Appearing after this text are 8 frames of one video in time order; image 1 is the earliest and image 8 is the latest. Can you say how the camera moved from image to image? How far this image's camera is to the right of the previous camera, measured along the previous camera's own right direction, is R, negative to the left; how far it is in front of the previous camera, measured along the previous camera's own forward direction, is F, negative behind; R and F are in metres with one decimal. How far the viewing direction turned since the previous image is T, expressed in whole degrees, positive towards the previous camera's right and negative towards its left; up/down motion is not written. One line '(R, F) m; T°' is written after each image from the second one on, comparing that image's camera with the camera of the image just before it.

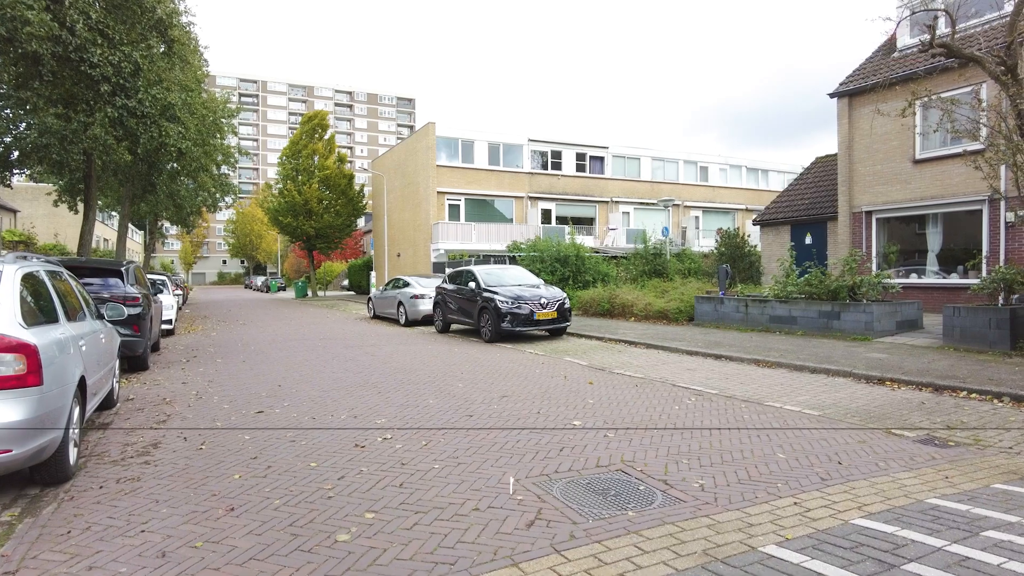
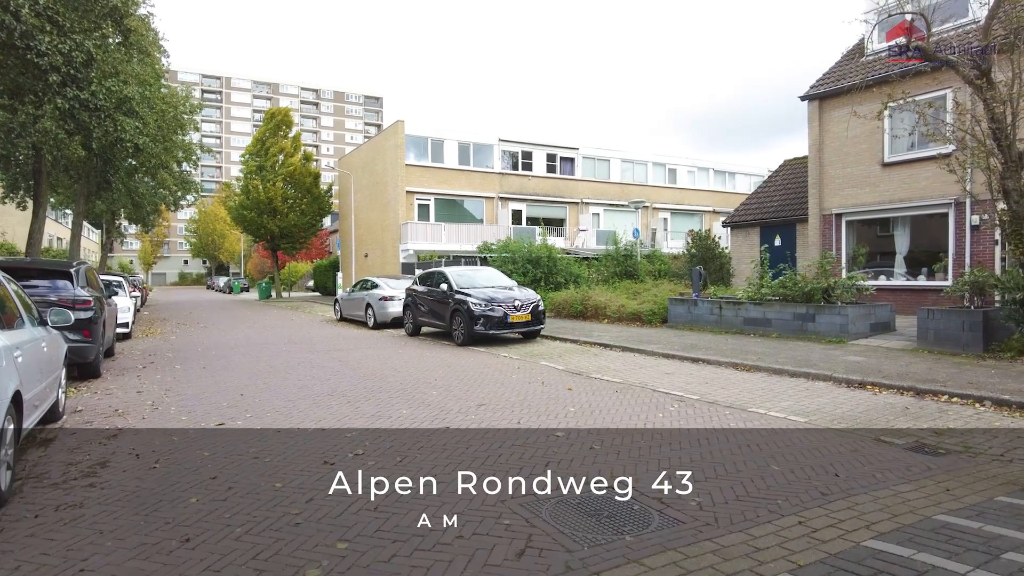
(-0.1, +0.3) m; +3°
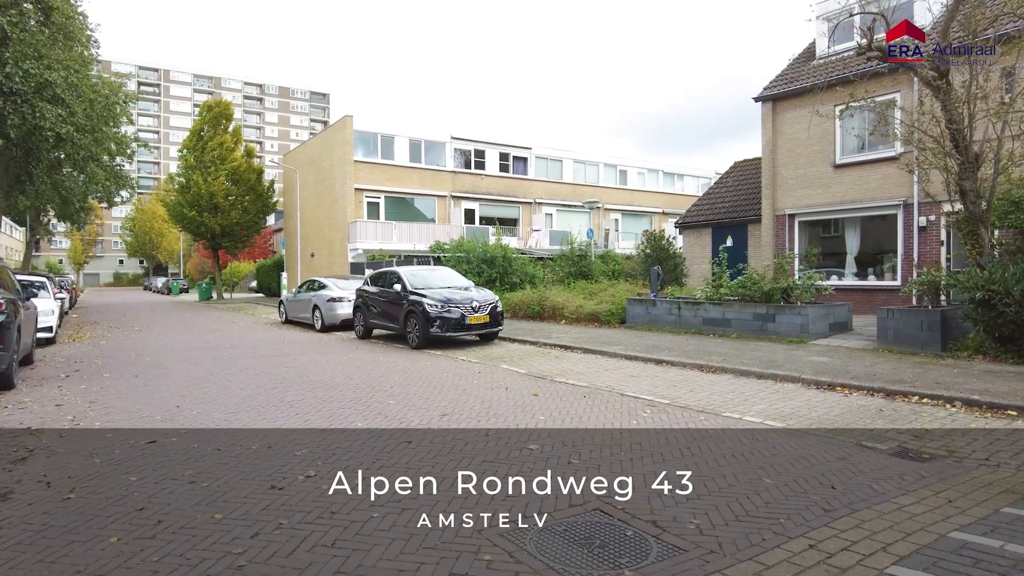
(-0.1, +0.5) m; +4°
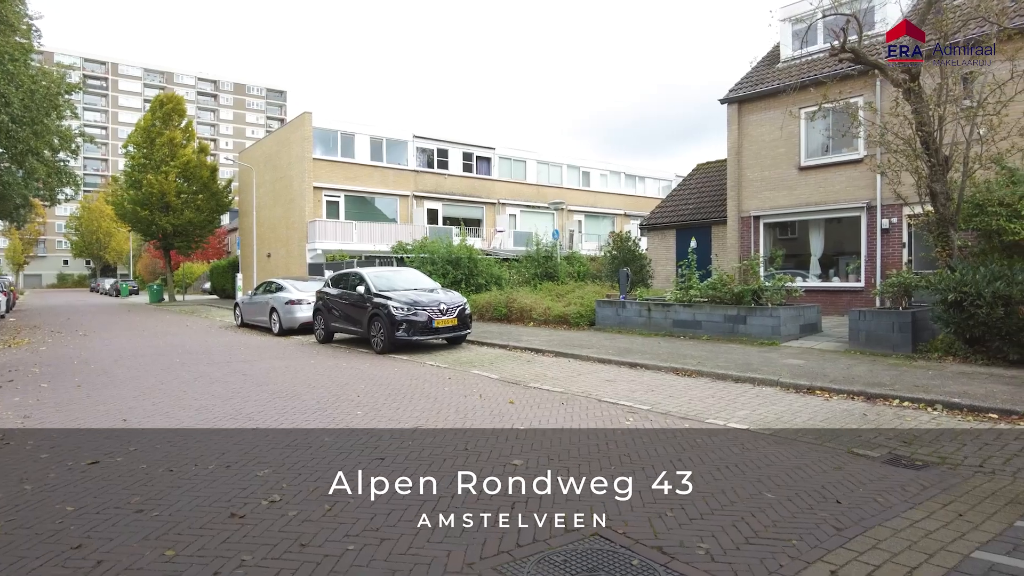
(-0.2, +0.3) m; +3°
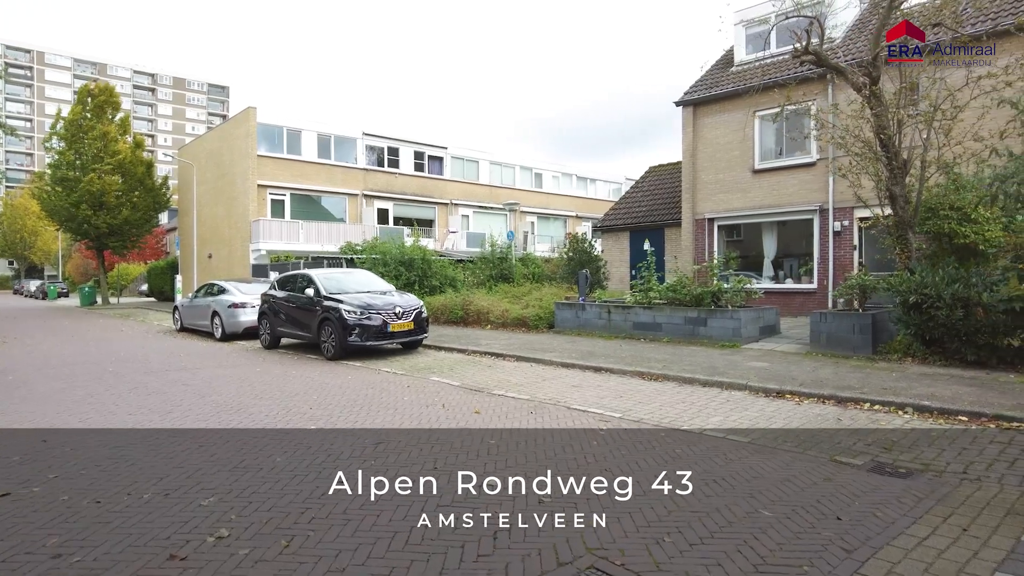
(-0.2, +0.4) m; +4°
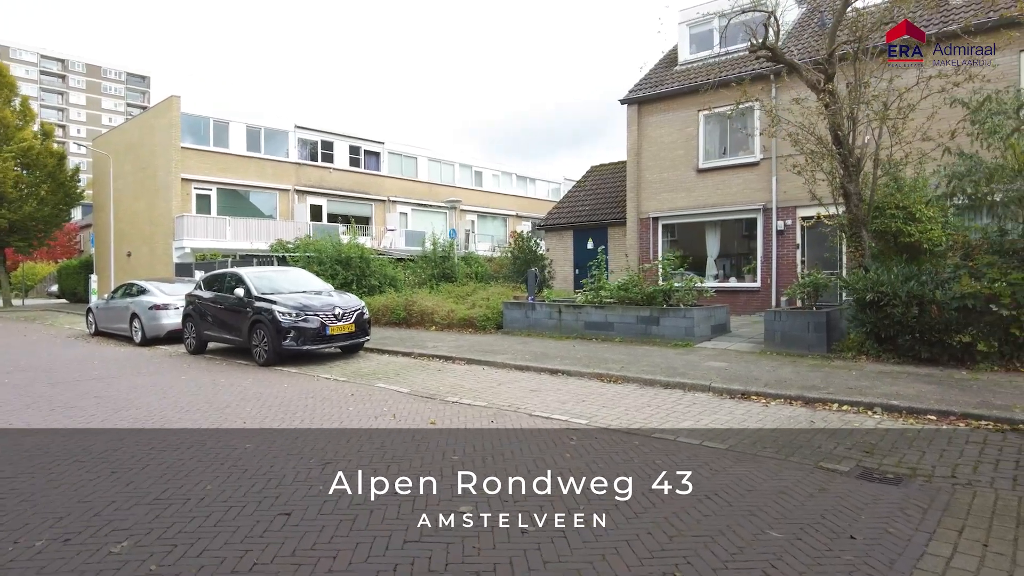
(-0.2, +0.5) m; +6°
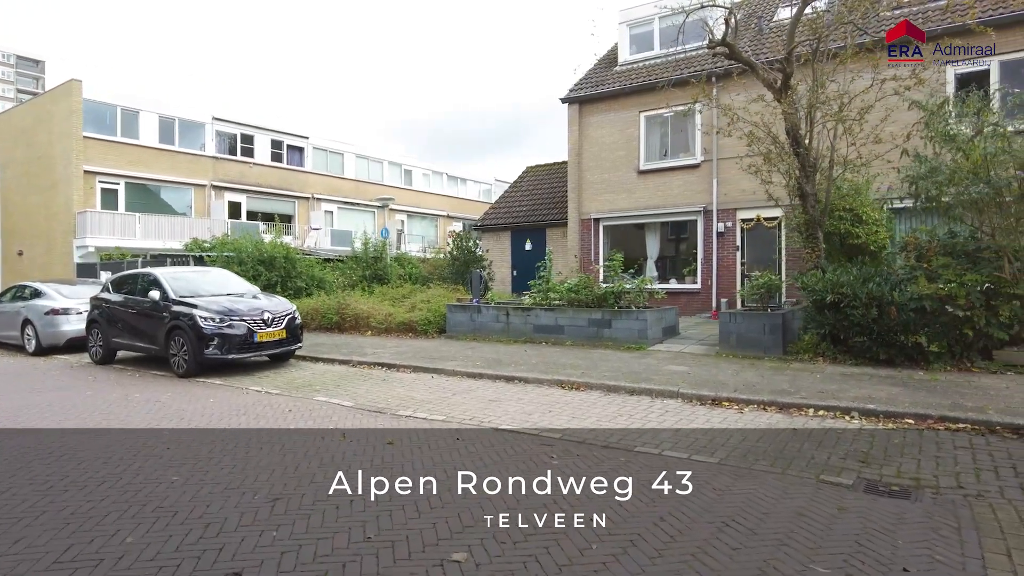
(-0.4, +0.6) m; +7°
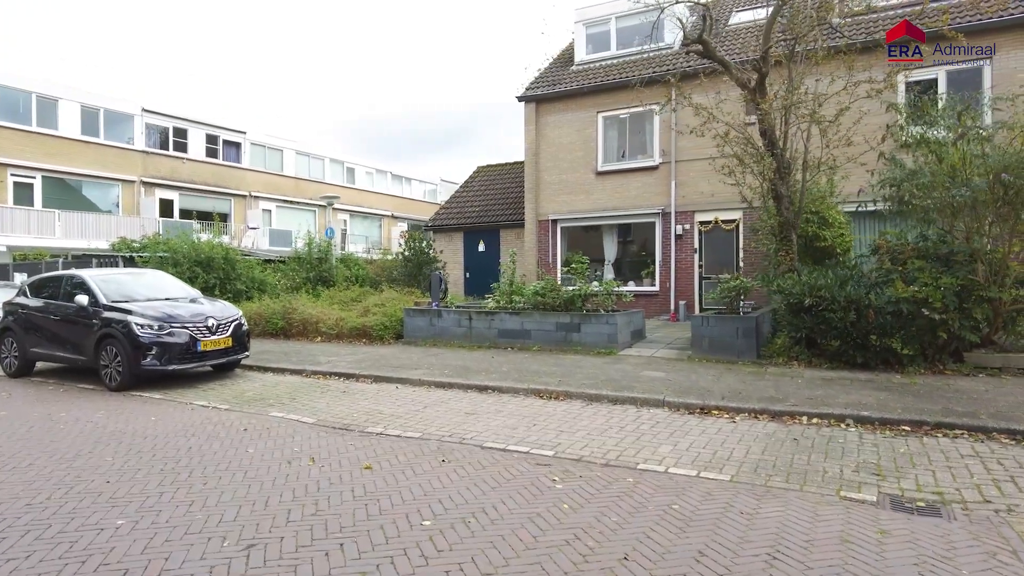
(-0.4, +0.5) m; +5°
